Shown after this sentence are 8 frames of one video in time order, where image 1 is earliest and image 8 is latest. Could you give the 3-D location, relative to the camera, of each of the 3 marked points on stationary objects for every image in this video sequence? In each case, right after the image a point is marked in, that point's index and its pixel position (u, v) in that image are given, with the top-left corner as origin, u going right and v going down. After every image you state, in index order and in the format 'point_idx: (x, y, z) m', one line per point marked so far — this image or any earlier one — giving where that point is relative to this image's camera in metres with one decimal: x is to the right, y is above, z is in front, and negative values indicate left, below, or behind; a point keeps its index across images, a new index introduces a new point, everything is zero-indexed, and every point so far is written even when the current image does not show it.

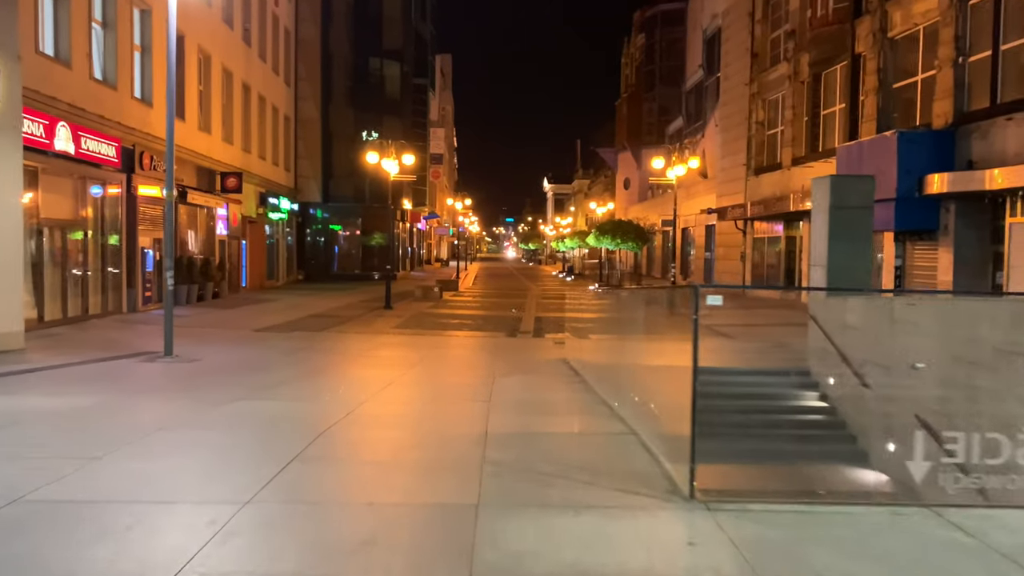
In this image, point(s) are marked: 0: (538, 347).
0: (+0.5, -1.1, +14.9) m
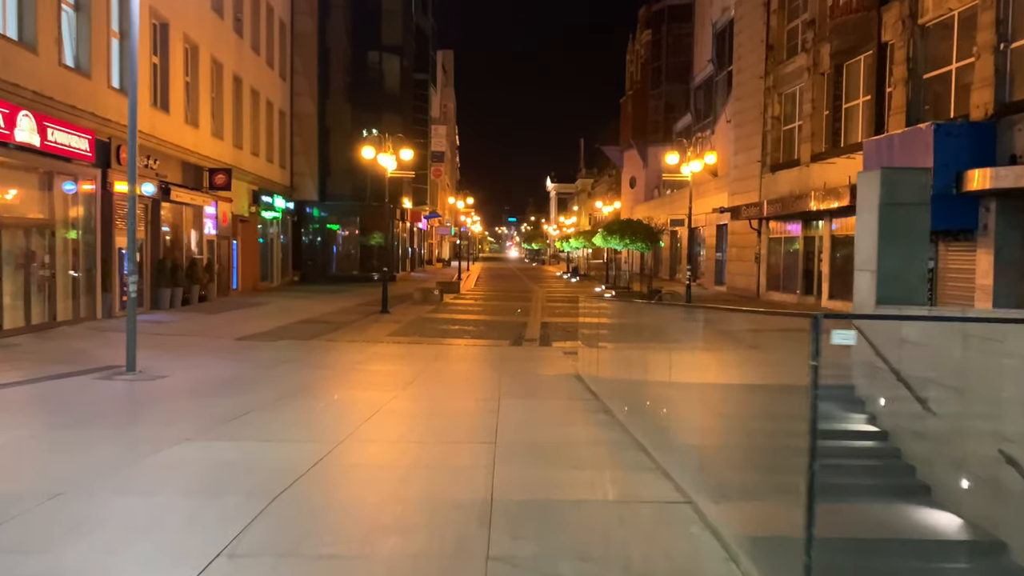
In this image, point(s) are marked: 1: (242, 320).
0: (+0.6, -1.2, +13.5) m
1: (-6.2, -0.7, +19.1) m
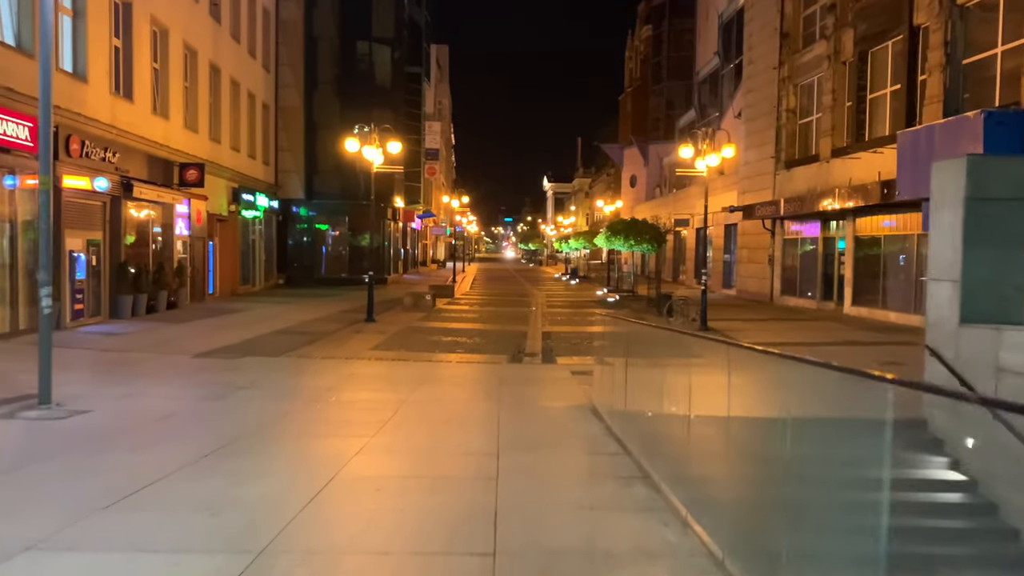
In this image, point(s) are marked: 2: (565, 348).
0: (+0.6, -1.3, +11.6) m
1: (-6.3, -0.9, +17.2) m
2: (+1.0, -1.2, +15.7) m
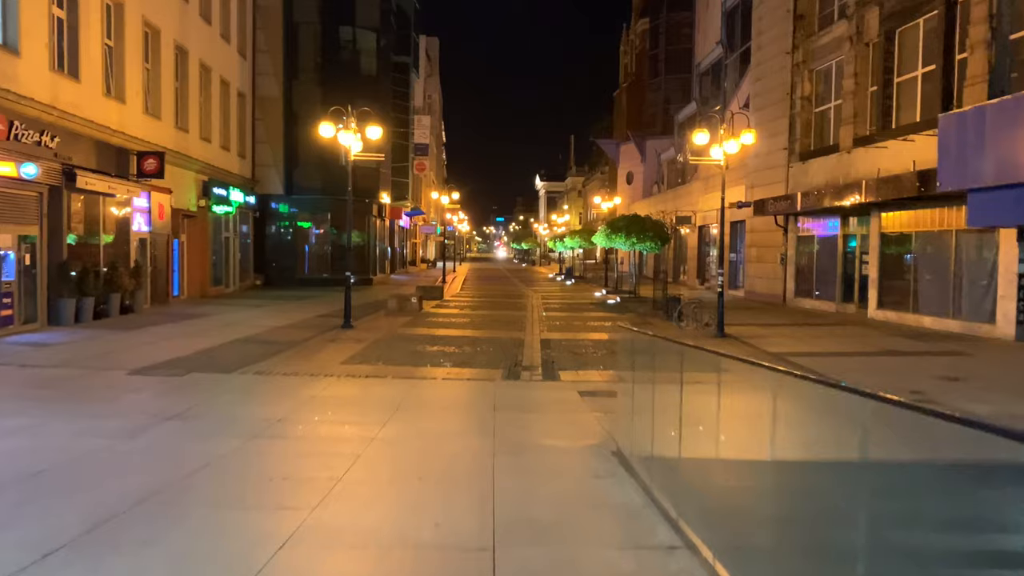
0: (+0.5, -1.4, +9.5) m
1: (-6.4, -0.9, +15.0) m
2: (+0.9, -1.2, +13.7) m
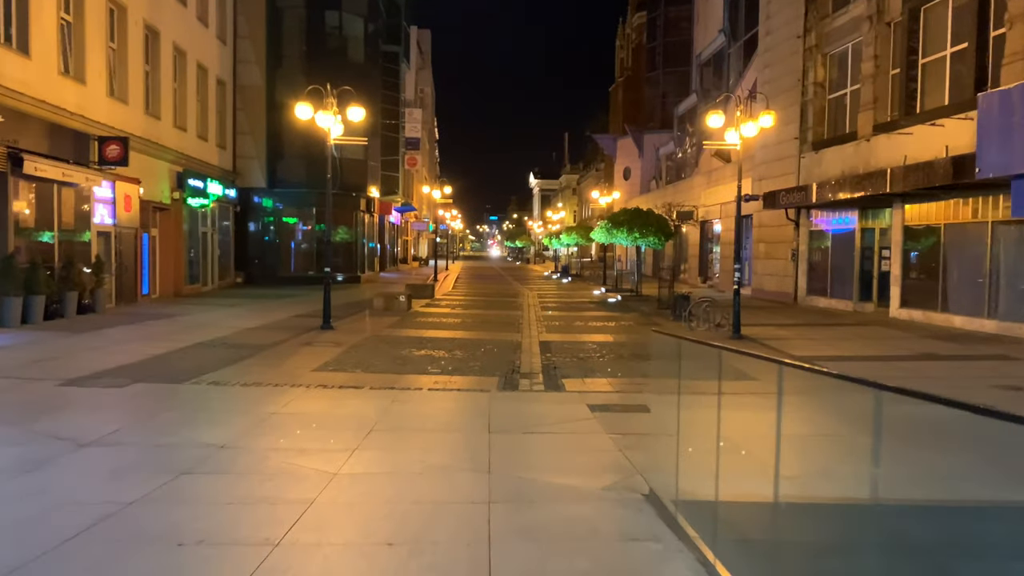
0: (+0.5, -1.3, +7.9) m
1: (-6.4, -0.9, +13.4) m
2: (+0.9, -1.2, +12.1) m
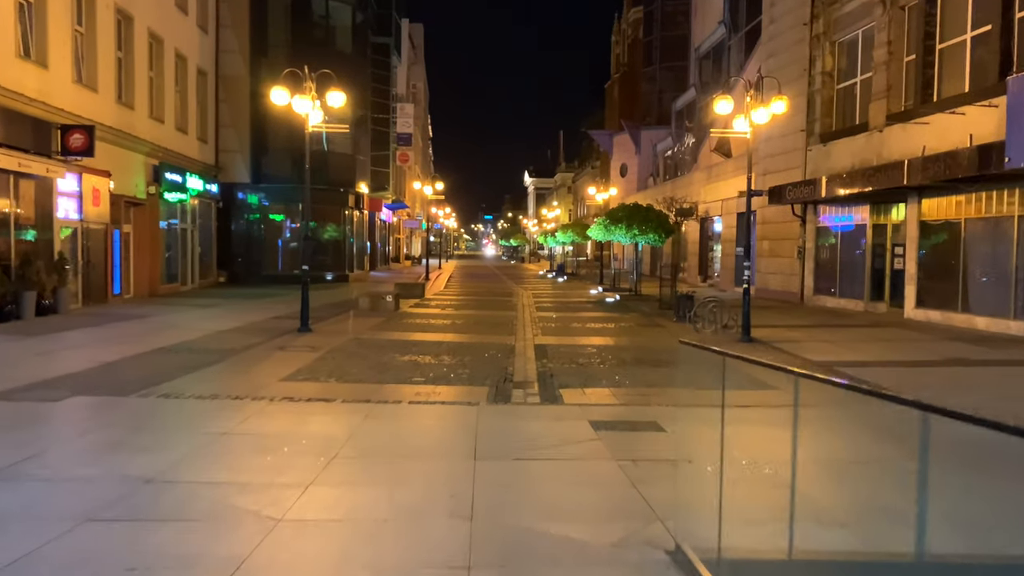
0: (+0.5, -1.3, +6.7) m
1: (-6.5, -0.9, +12.2) m
2: (+0.8, -1.1, +10.9) m
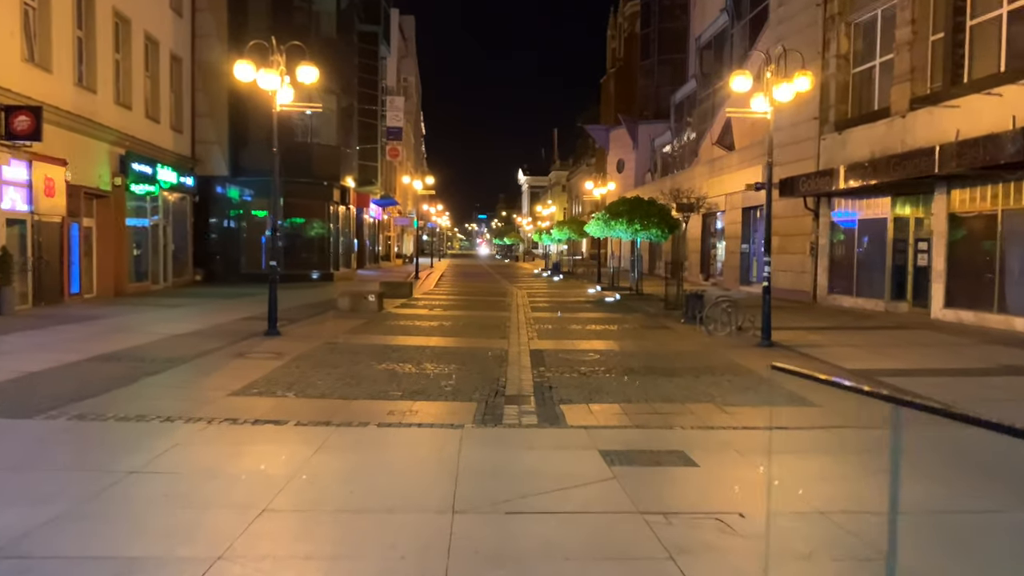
0: (+0.4, -1.3, +5.1) m
1: (-6.6, -0.9, +10.5) m
2: (+0.7, -1.1, +9.3) m
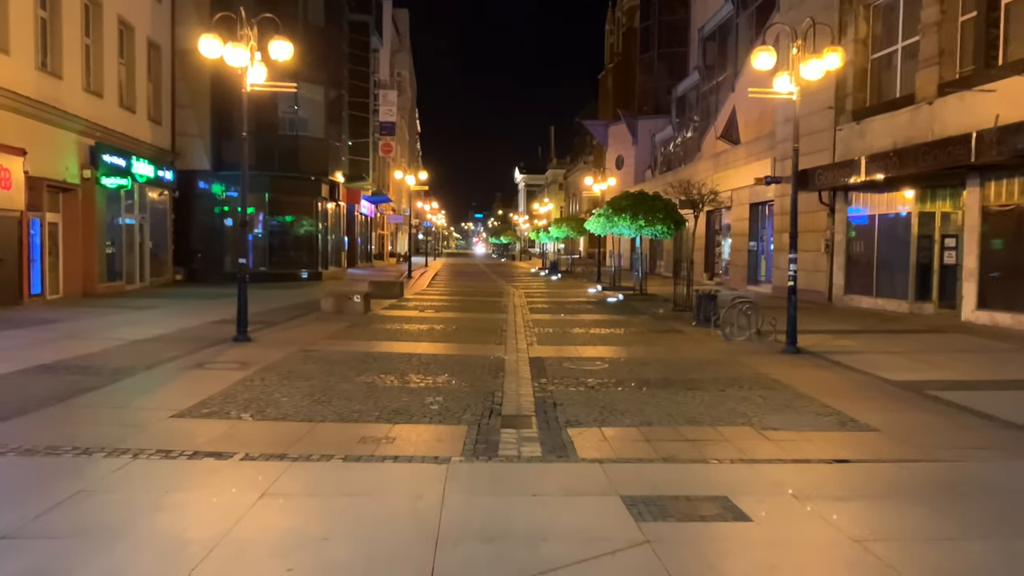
0: (+0.4, -1.3, +3.8) m
1: (-6.7, -0.9, +9.2) m
2: (+0.7, -1.1, +8.0) m
